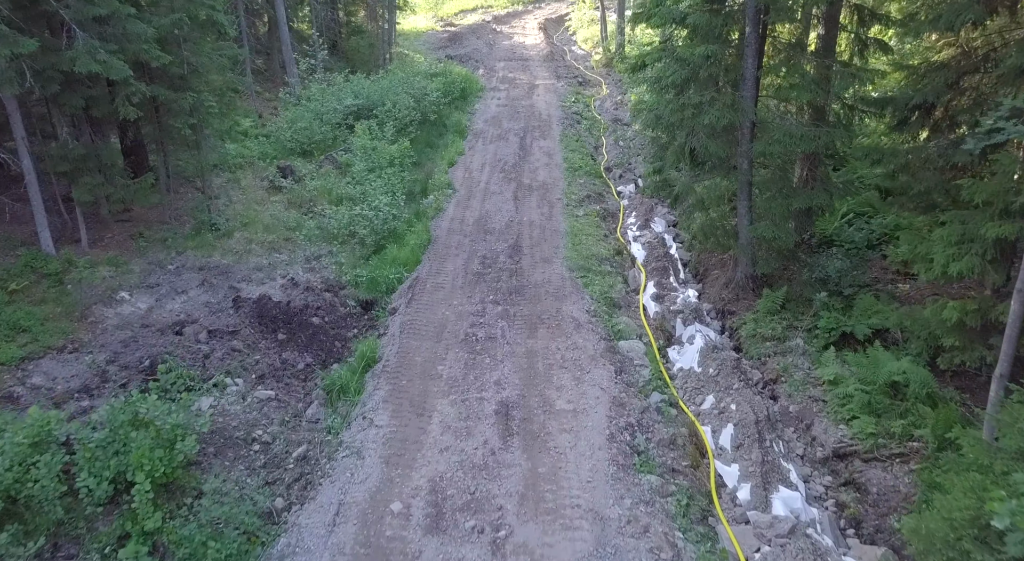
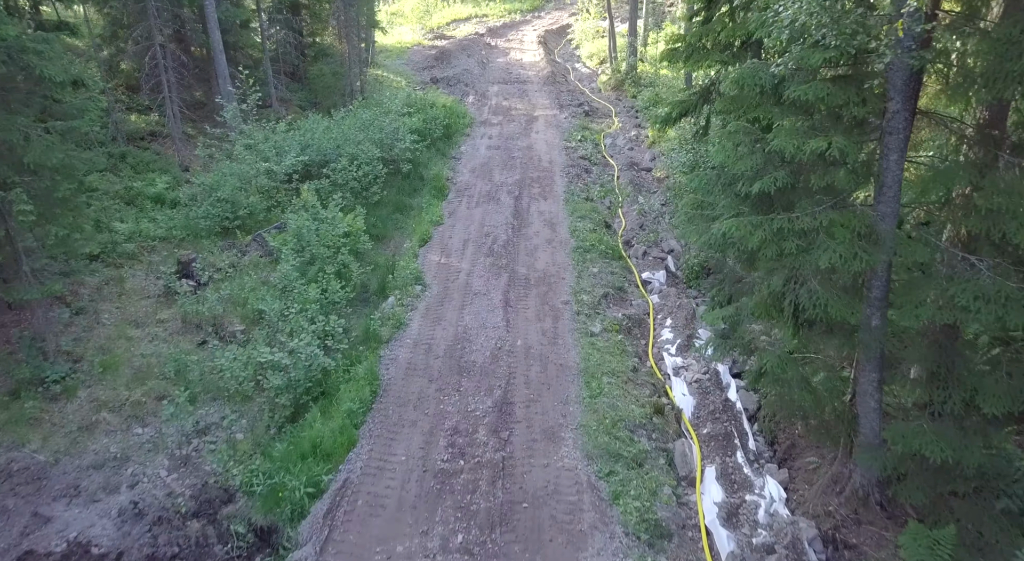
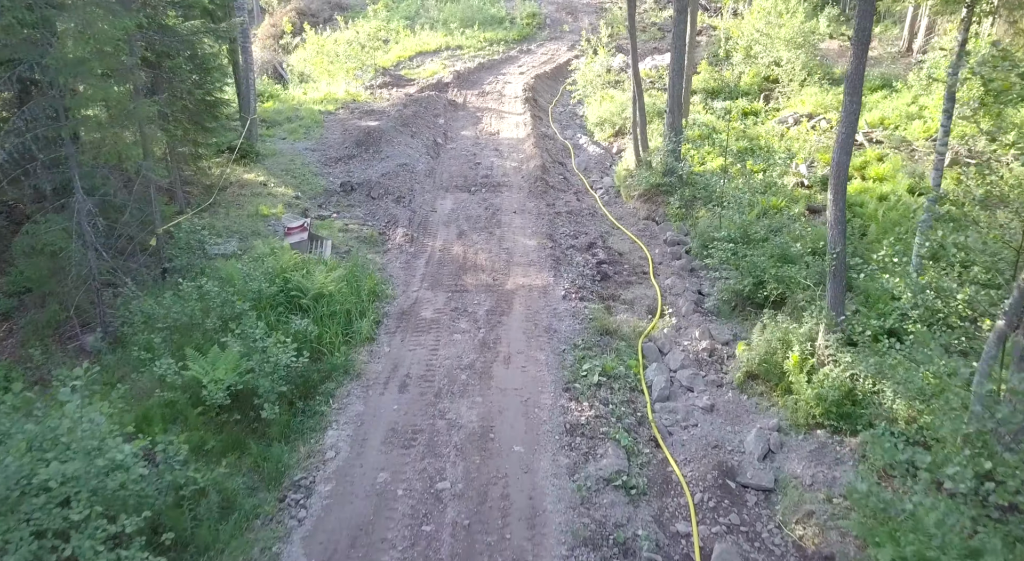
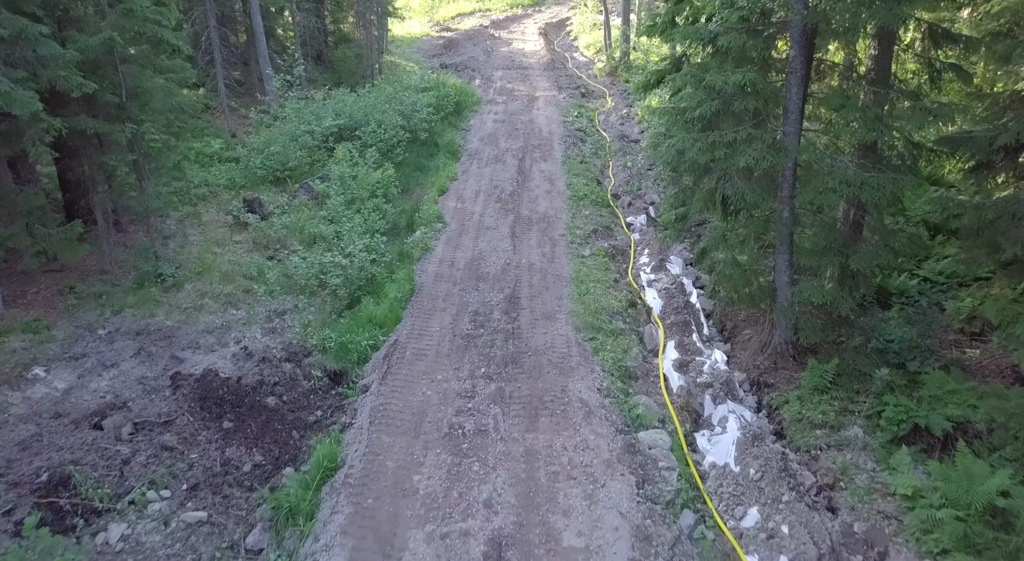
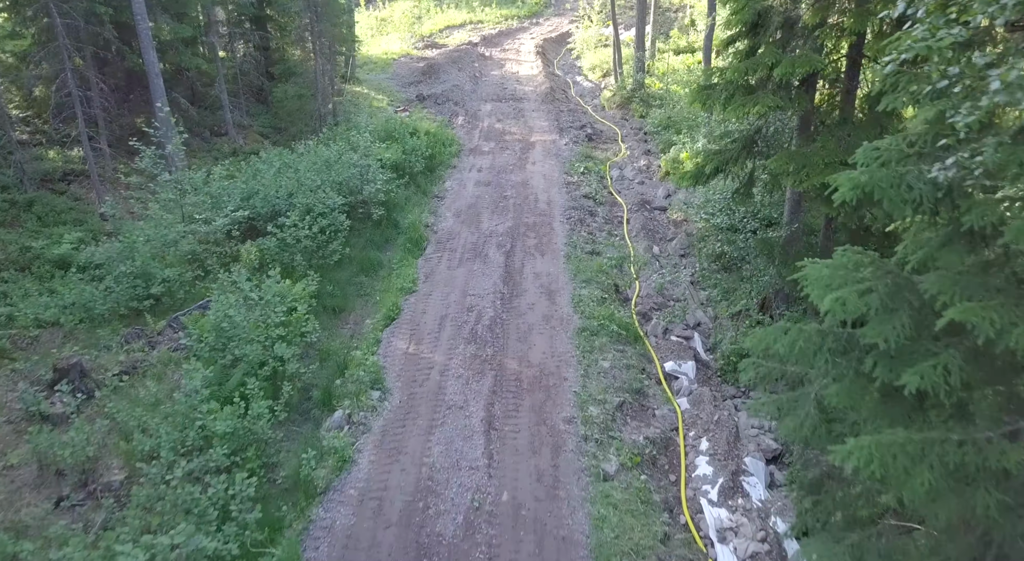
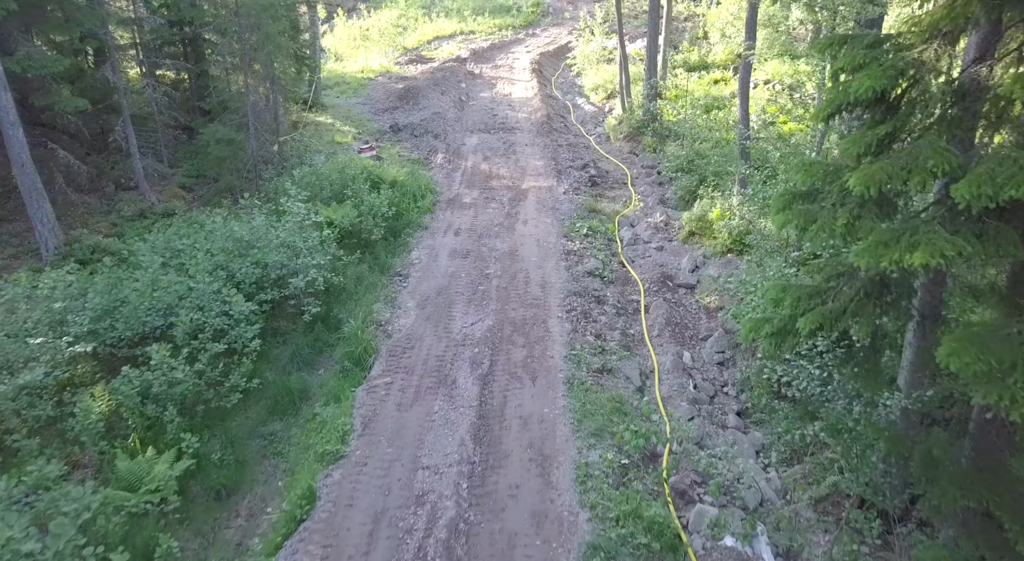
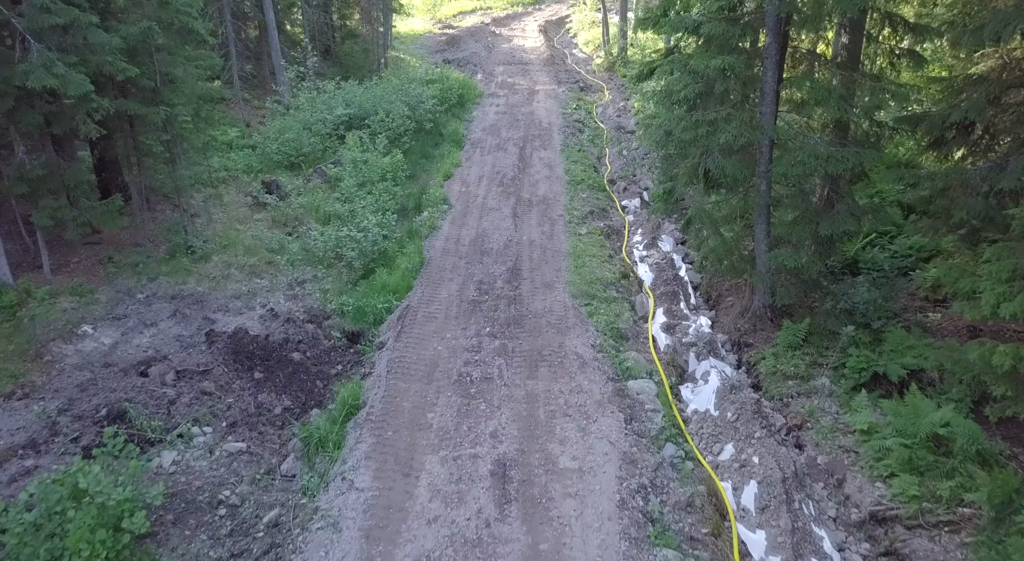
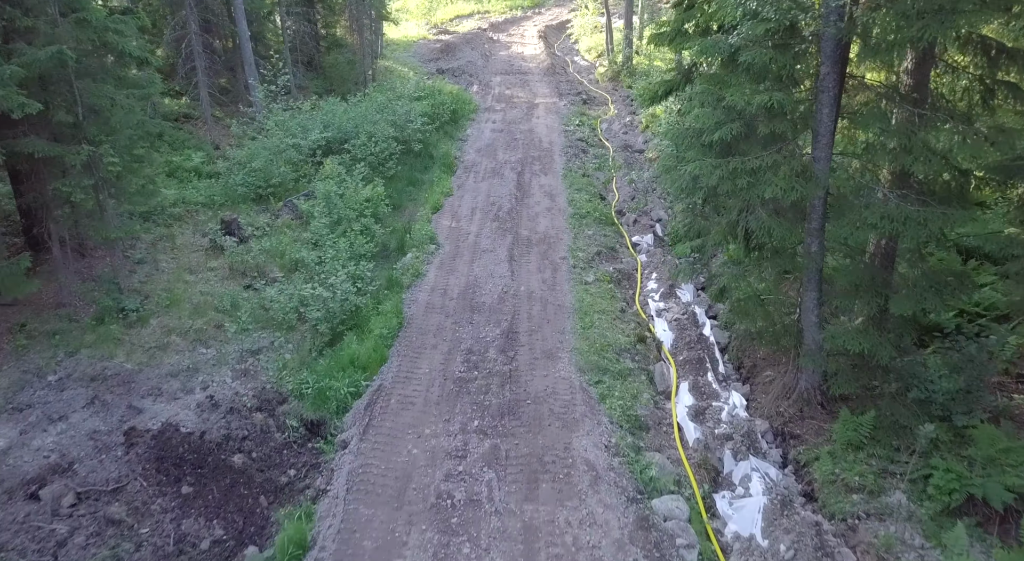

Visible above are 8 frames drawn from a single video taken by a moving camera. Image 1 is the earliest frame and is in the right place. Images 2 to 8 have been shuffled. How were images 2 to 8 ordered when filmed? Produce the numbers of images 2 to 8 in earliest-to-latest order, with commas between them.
7, 4, 8, 2, 5, 6, 3
